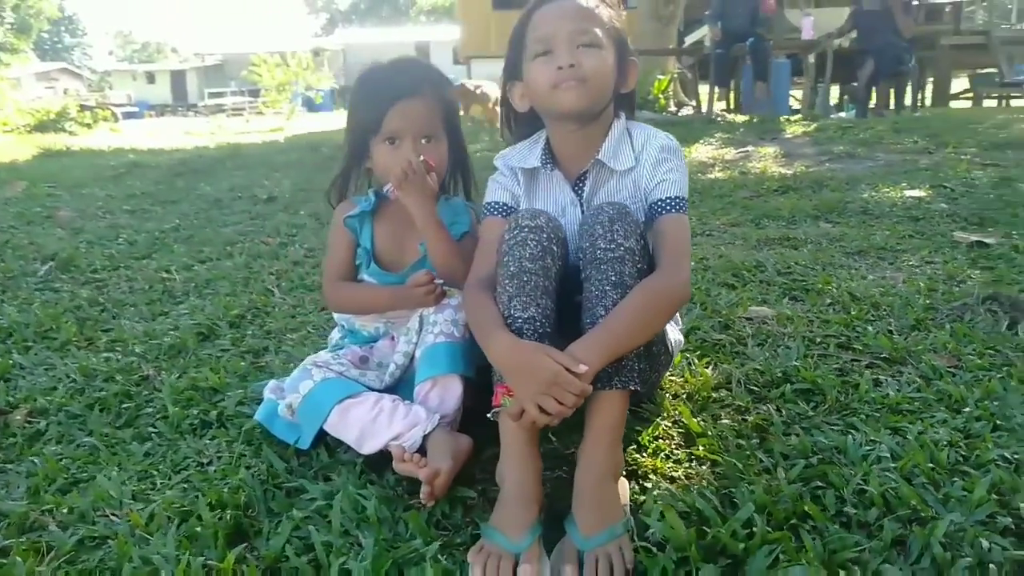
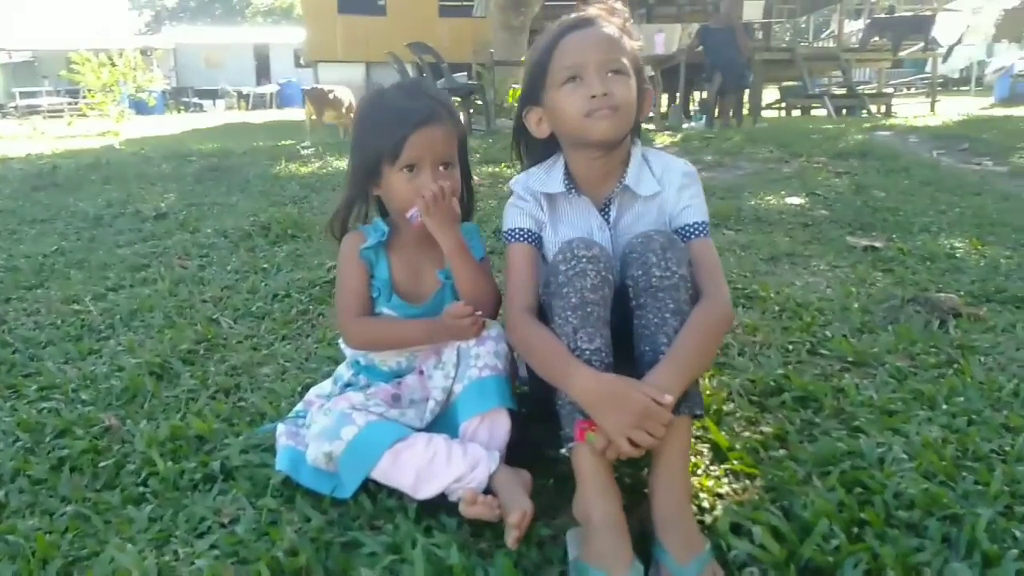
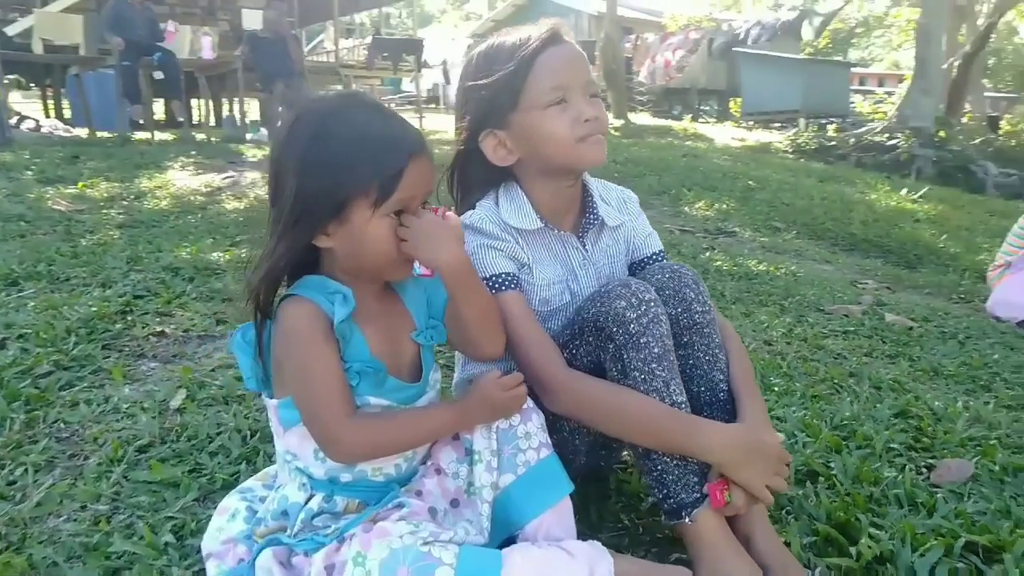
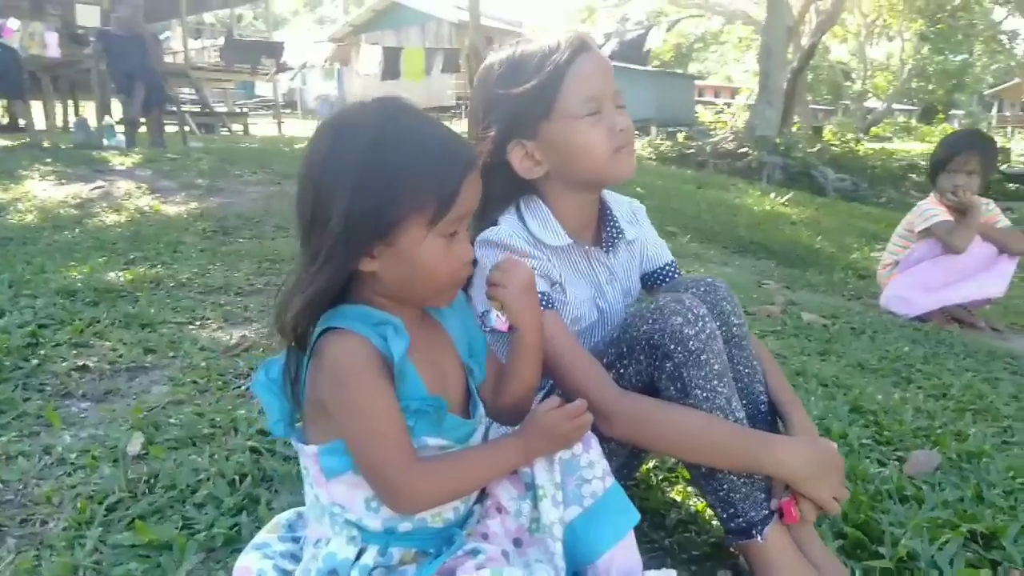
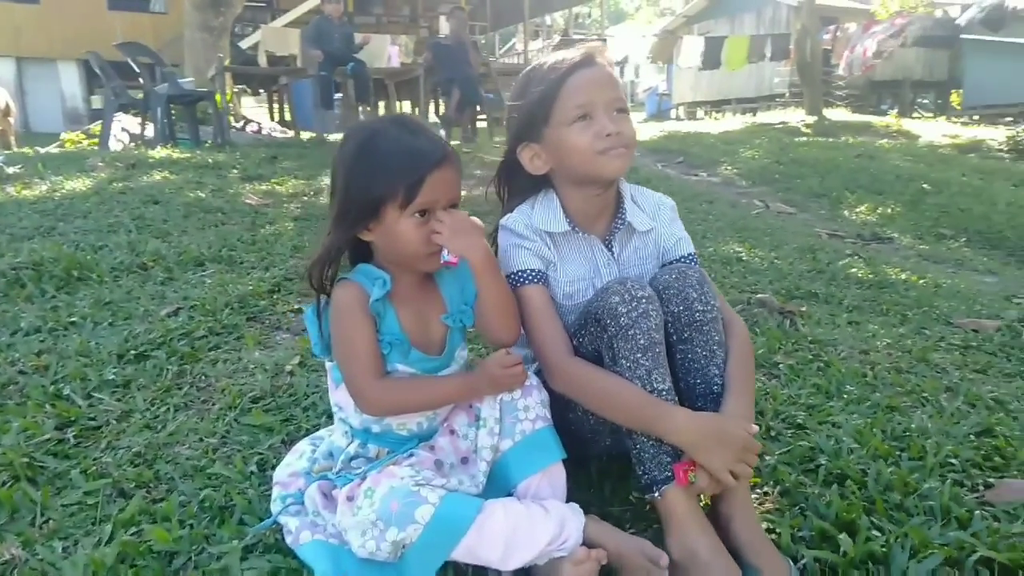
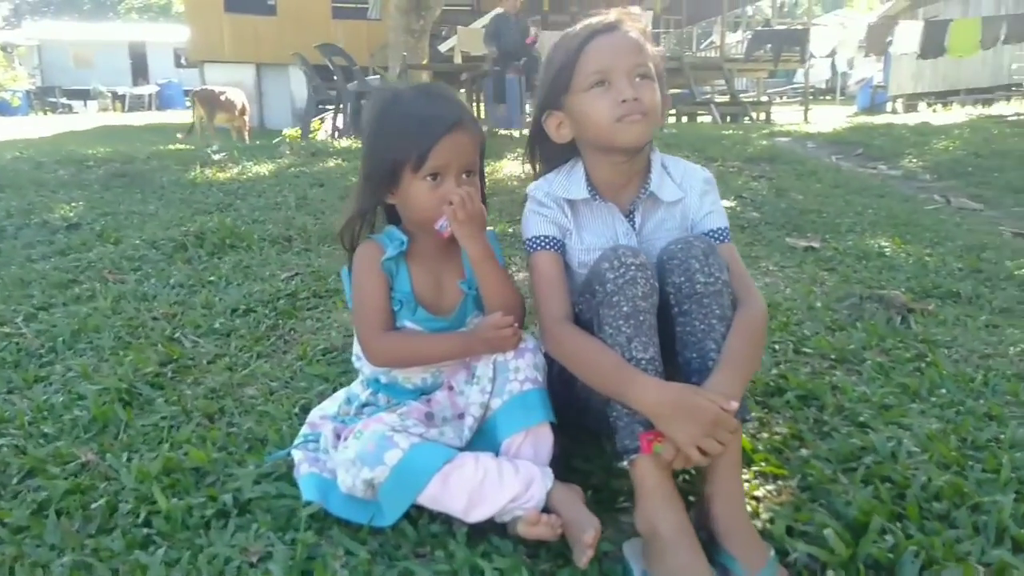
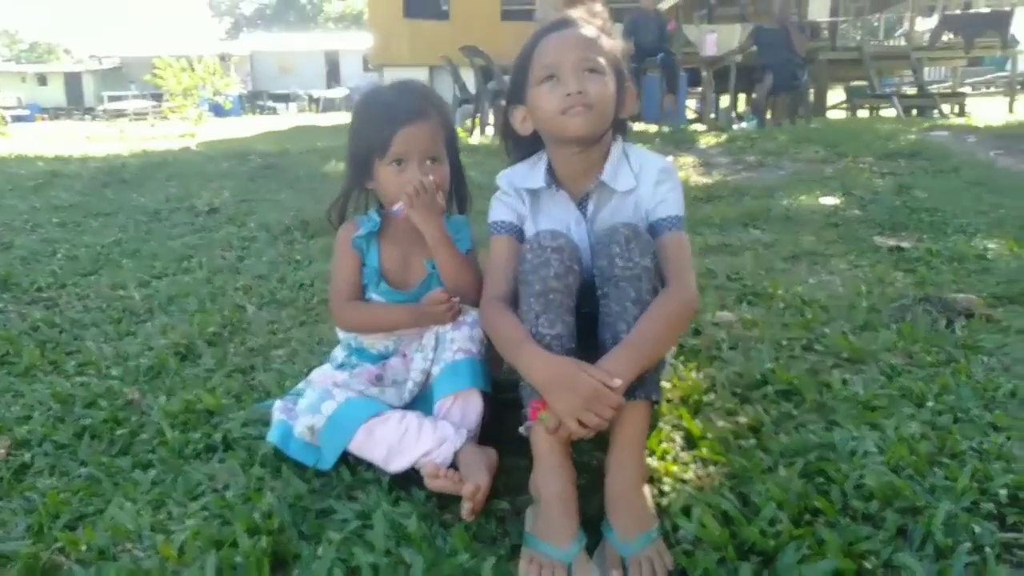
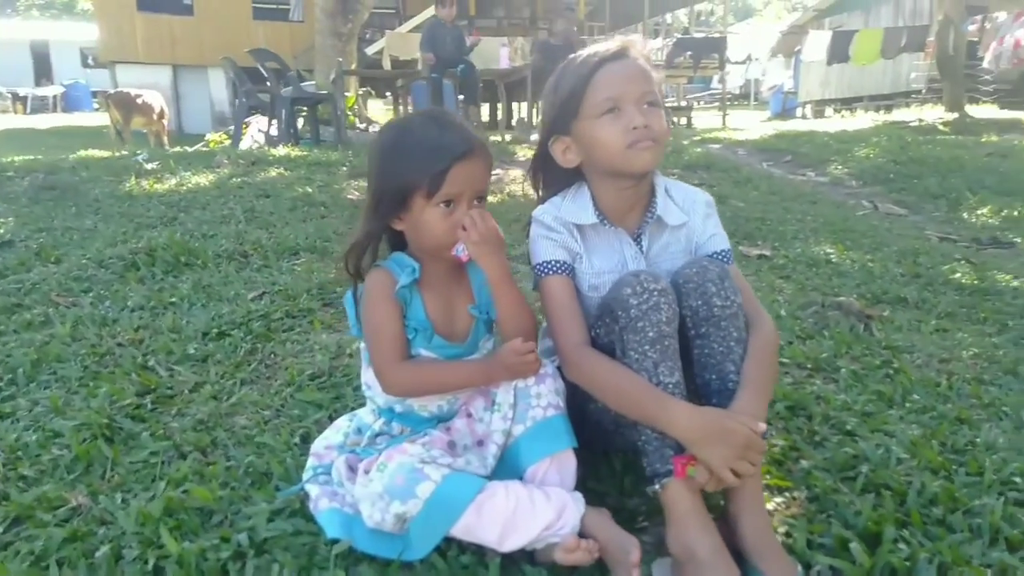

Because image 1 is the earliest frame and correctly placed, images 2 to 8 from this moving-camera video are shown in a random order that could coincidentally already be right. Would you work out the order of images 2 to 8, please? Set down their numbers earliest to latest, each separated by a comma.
7, 2, 6, 8, 5, 3, 4
